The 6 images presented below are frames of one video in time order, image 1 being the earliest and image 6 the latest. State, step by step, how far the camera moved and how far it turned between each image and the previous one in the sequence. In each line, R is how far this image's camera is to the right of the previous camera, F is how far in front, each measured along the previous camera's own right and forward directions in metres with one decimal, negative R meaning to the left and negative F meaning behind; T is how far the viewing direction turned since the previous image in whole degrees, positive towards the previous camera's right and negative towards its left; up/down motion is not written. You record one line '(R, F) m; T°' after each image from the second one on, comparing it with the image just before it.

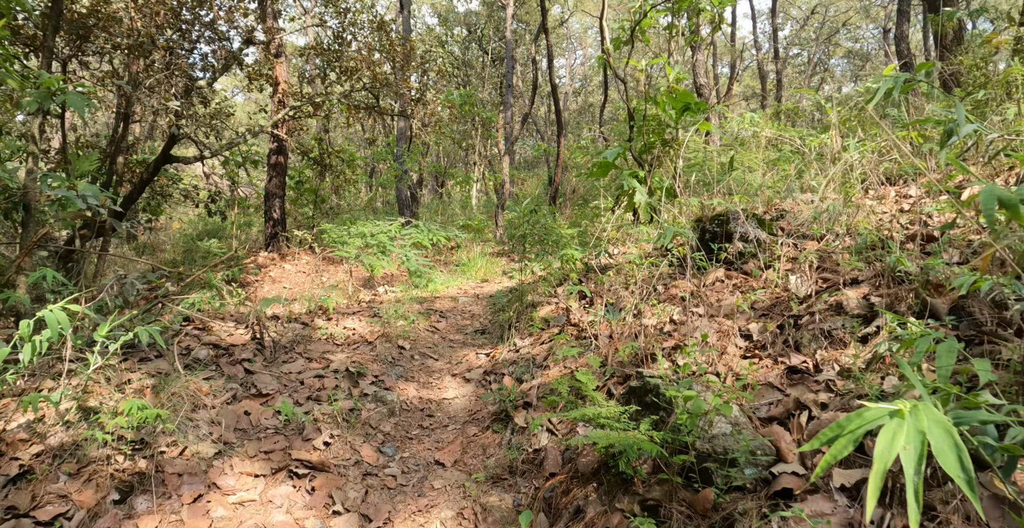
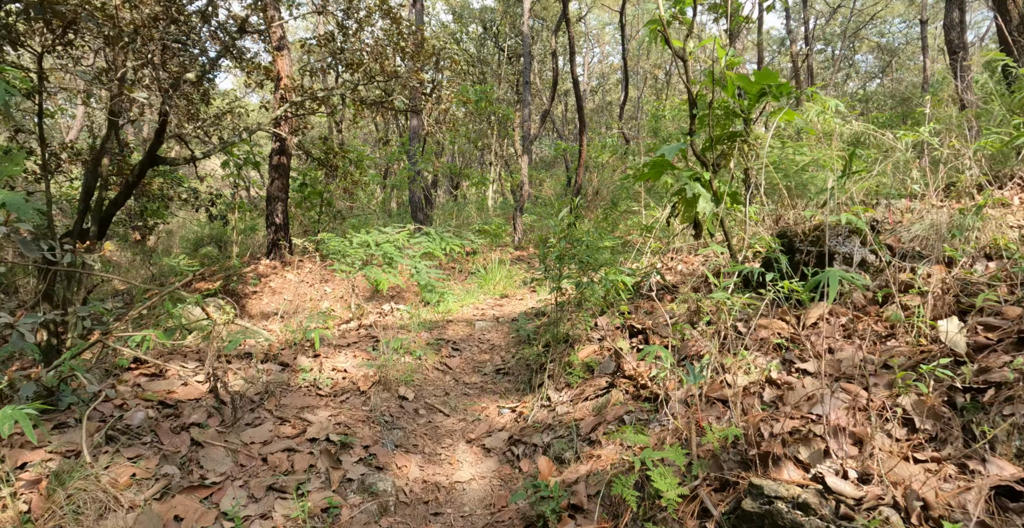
(-0.1, +0.9) m; -1°
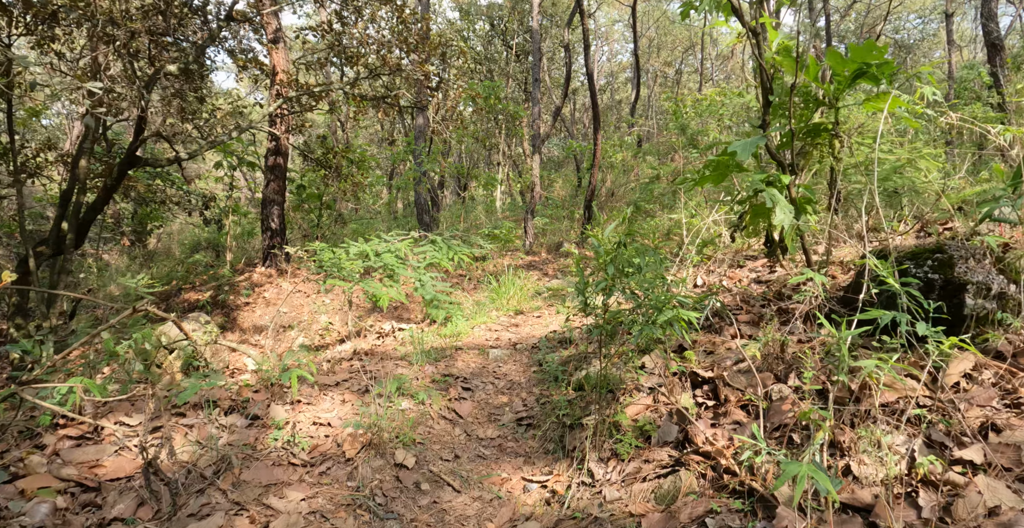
(-0.1, +0.7) m; -1°
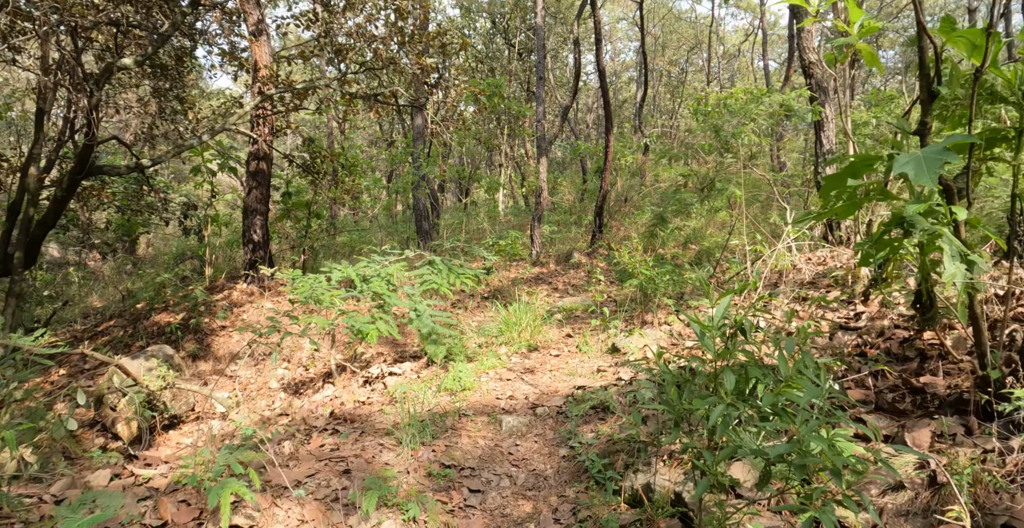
(-0.1, +0.9) m; 0°
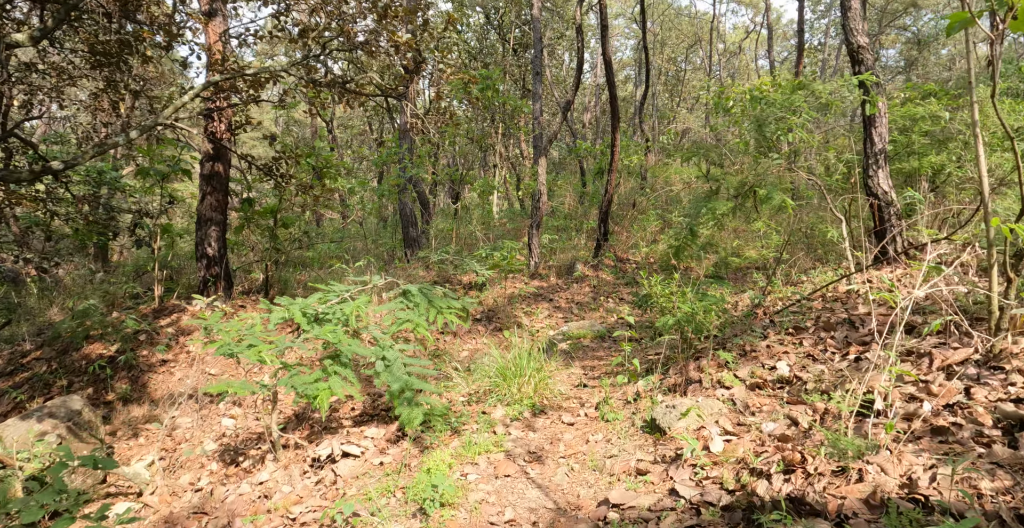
(0.0, +1.2) m; 0°
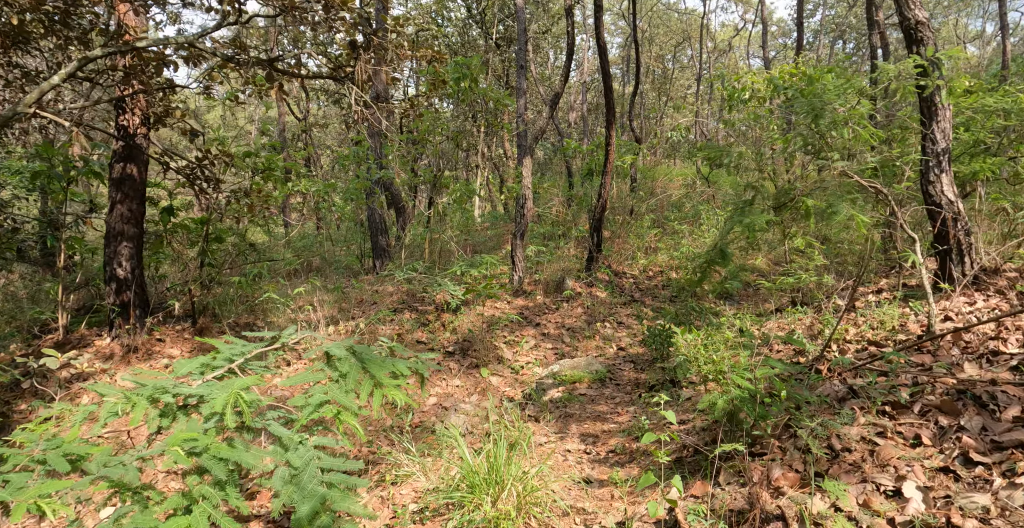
(0.0, +1.3) m; +1°
